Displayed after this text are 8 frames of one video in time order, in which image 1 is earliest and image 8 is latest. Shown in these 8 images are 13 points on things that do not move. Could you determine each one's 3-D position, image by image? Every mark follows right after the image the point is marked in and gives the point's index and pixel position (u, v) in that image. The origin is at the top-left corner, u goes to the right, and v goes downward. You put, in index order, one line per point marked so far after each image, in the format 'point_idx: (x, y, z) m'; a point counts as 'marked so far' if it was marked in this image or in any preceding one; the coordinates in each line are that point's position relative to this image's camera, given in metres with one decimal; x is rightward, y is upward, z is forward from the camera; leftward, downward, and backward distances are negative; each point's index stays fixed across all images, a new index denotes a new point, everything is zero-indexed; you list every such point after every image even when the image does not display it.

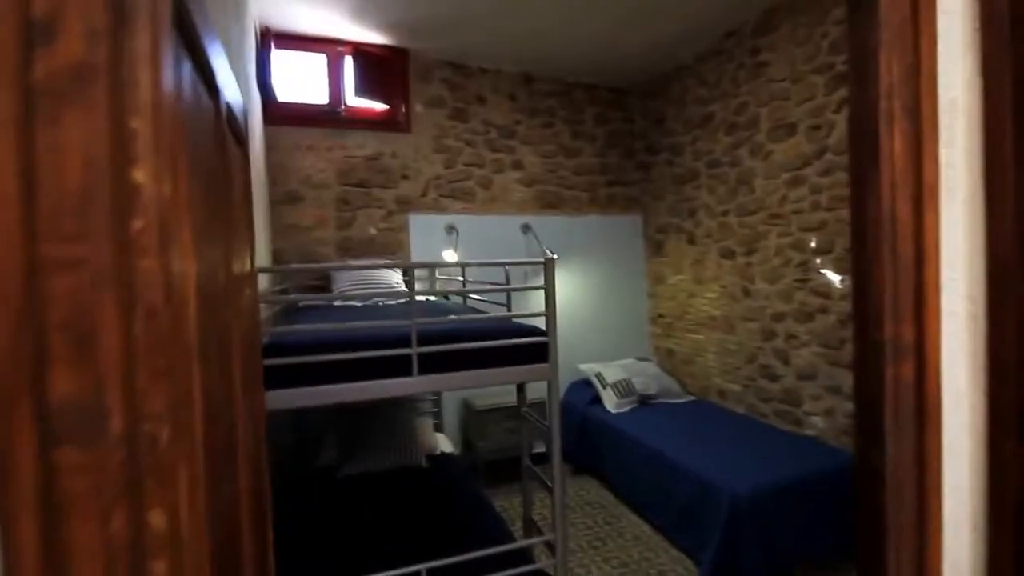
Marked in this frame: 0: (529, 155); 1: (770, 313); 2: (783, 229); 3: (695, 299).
0: (+0.2, +1.1, +4.6) m
1: (+1.8, -0.2, +4.0) m
2: (+1.8, +0.4, +3.9) m
3: (+1.5, -0.1, +4.6) m
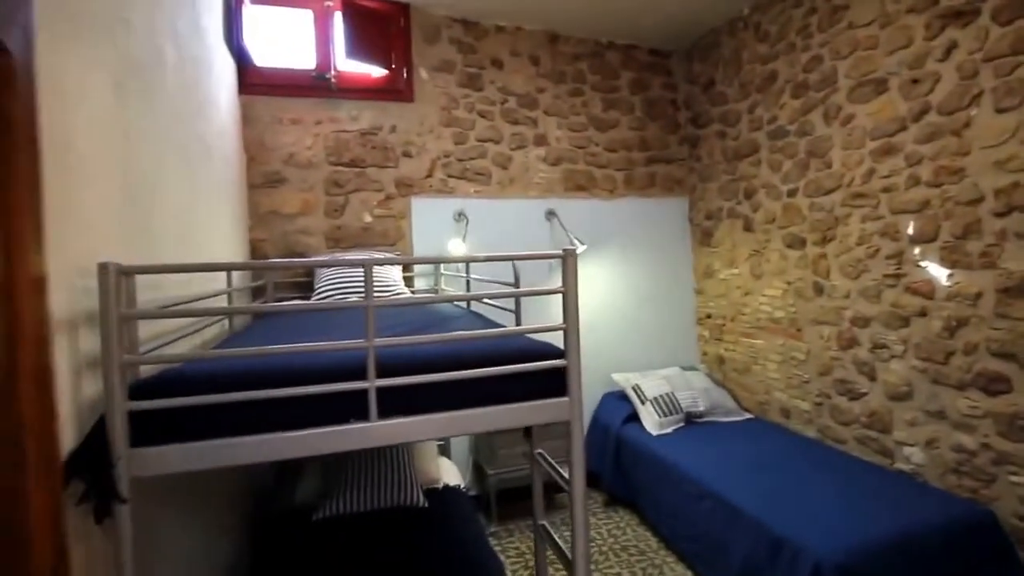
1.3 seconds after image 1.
0: (+0.3, +1.1, +3.9) m
1: (+1.9, -0.2, +3.2) m
2: (+1.9, +0.4, +3.1) m
3: (+1.6, 0.0, +3.9) m
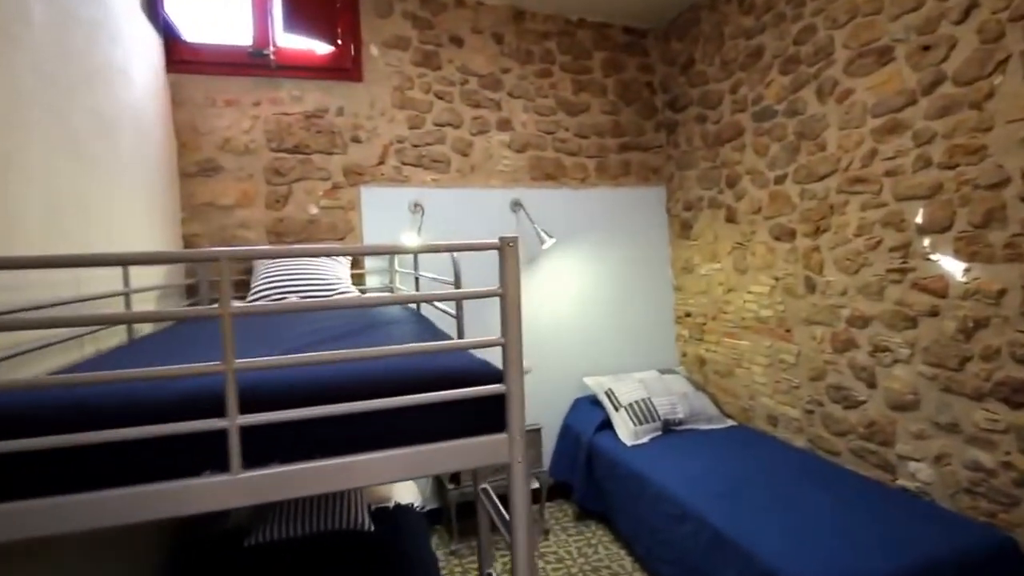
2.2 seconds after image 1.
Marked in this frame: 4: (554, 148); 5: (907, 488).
0: (+0.1, +1.1, +3.5) m
1: (+1.7, -0.1, +2.9) m
2: (+1.7, +0.4, +2.7) m
3: (+1.4, 0.0, +3.5) m
4: (+0.3, +0.9, +3.6) m
5: (+1.9, -0.9, +2.6) m
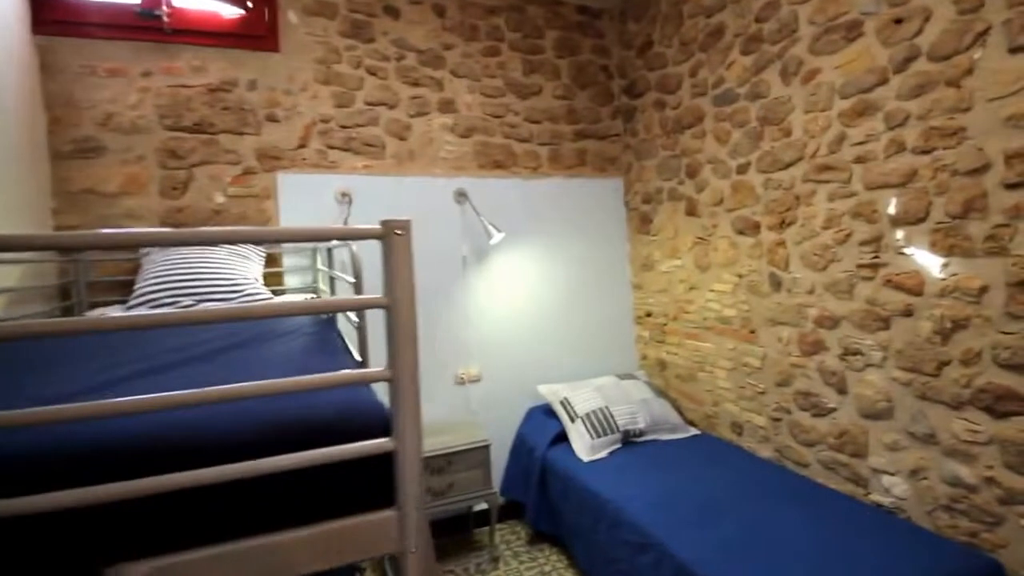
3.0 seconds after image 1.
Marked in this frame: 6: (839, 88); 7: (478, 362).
0: (-0.3, +1.1, +3.2) m
1: (+1.4, -0.1, +2.6) m
2: (+1.4, +0.5, +2.5) m
3: (+1.1, 0.0, +3.3) m
4: (-0.1, +0.9, +3.3) m
5: (+1.6, -0.9, +2.4) m
6: (+1.4, +0.9, +2.4) m
7: (-0.2, -0.4, +3.2) m
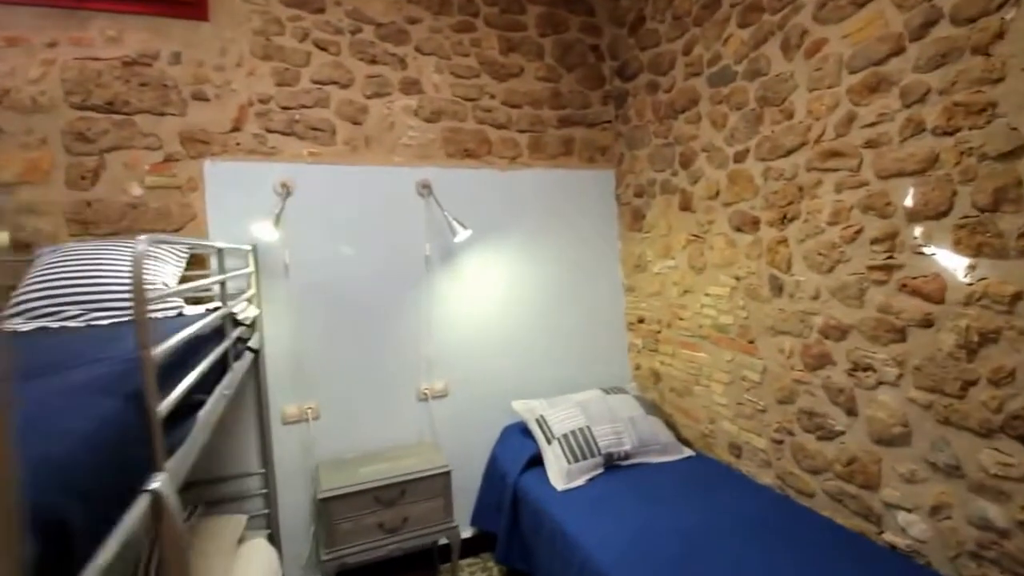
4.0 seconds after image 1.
0: (-0.4, +1.1, +2.9) m
1: (+1.2, -0.1, +2.3) m
2: (+1.3, +0.4, +2.2) m
3: (+0.9, 0.0, +2.9) m
4: (-0.2, +0.9, +3.0) m
5: (+1.4, -0.9, +2.1) m
6: (+1.3, +0.9, +2.1) m
7: (-0.3, -0.5, +2.9) m
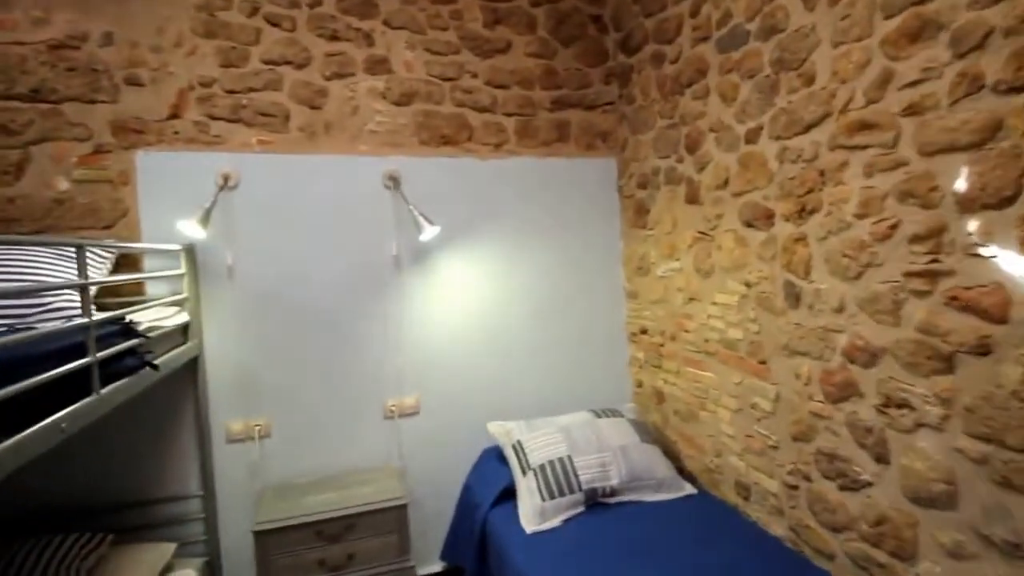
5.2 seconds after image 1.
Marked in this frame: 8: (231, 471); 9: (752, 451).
0: (-0.5, +1.1, +2.6) m
1: (+1.1, -0.2, +1.8) m
2: (+1.1, +0.4, +1.7) m
3: (+0.8, -0.1, +2.5) m
4: (-0.3, +0.9, +2.6) m
5: (+1.2, -1.0, +1.6) m
6: (+1.1, +0.8, +1.6) m
7: (-0.4, -0.5, +2.6) m
8: (-1.2, -0.8, +2.4) m
9: (+1.0, -0.6, +2.2) m
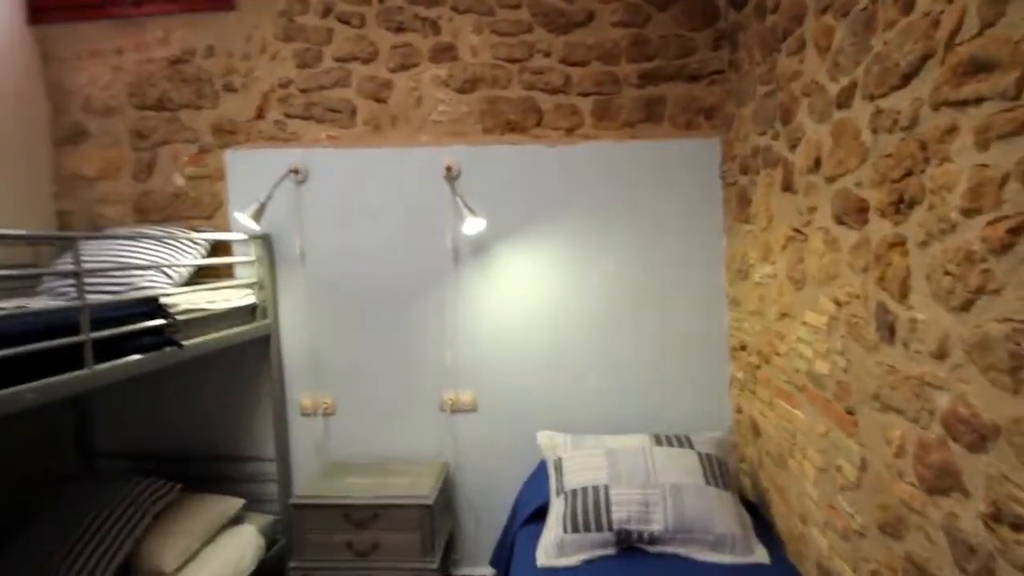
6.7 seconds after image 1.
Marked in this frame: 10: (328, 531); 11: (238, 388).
0: (-0.2, +1.1, +2.4) m
1: (+0.9, -0.3, +1.2) m
2: (+0.9, +0.3, +1.0) m
3: (+1.0, -0.1, +1.9) m
4: (0.0, +0.9, +2.4) m
5: (+0.9, -1.1, +0.9) m
6: (+0.9, +0.7, +1.0) m
7: (-0.2, -0.4, +2.5) m
8: (-1.0, -0.7, +2.6) m
9: (+0.9, -0.7, +1.6) m
10: (-0.7, -1.0, +2.3) m
11: (-1.3, -0.5, +2.6) m
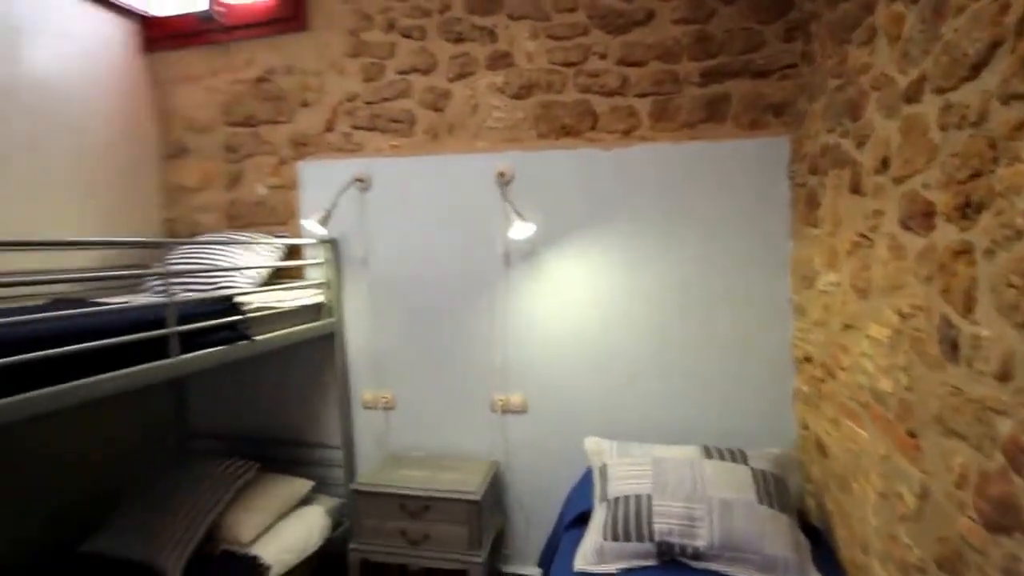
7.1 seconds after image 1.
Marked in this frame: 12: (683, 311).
0: (+0.1, +1.1, +2.5) m
1: (+0.9, -0.3, +1.1) m
2: (+0.9, +0.3, +0.9) m
3: (+1.1, -0.1, +1.7) m
4: (+0.3, +0.9, +2.4) m
5: (+0.9, -1.1, +0.8) m
6: (+0.9, +0.7, +0.9) m
7: (0.0, -0.5, +2.5) m
8: (-0.7, -0.7, +2.7) m
9: (+1.0, -0.7, +1.5) m
10: (-0.5, -1.0, +2.4) m
11: (-1.0, -0.5, +2.8) m
12: (+0.7, -0.1, +2.4) m
